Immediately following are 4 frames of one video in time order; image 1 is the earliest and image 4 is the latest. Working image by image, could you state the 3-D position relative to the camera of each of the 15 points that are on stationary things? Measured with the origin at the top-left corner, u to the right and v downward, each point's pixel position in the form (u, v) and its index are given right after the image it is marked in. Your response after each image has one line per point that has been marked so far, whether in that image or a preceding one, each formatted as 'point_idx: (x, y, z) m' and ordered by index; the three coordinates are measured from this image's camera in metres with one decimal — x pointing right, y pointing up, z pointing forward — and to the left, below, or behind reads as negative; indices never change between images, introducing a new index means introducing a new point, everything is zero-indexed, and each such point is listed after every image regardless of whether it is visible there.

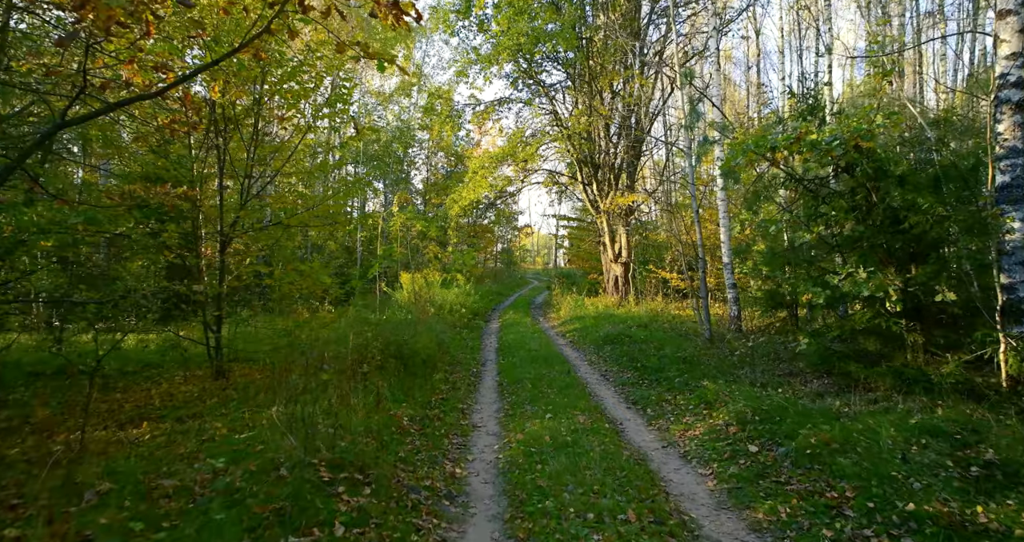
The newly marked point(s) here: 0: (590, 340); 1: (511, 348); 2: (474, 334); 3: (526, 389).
0: (+1.8, -1.6, +12.8) m
1: (0.0, -1.8, +12.8) m
2: (-1.1, -1.8, +16.0) m
3: (+0.2, -1.8, +8.5) m
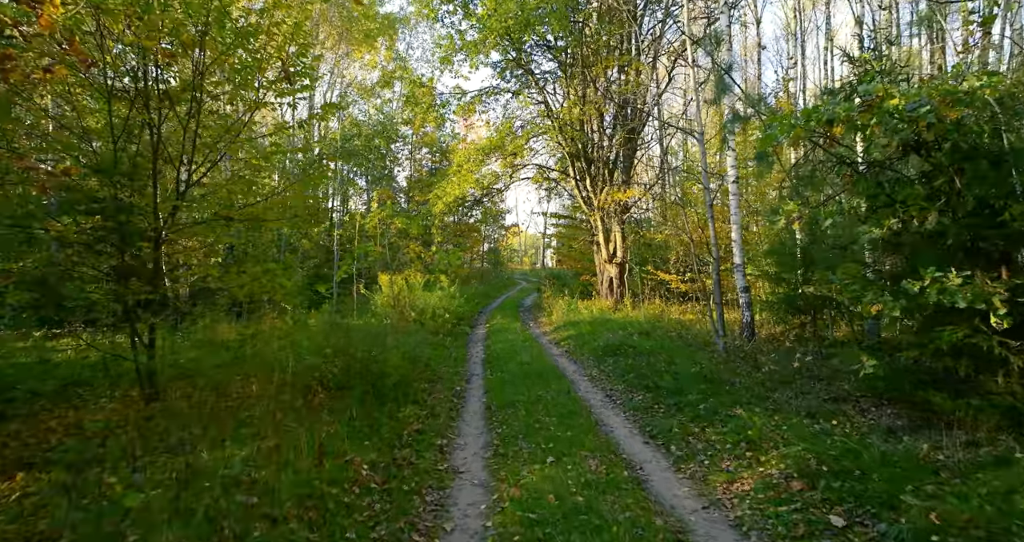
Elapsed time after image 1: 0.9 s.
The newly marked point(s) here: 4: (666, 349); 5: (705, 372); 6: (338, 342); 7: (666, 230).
0: (+1.6, -1.6, +11.5) m
1: (-0.3, -1.8, +11.4) m
2: (-1.4, -1.9, +14.6) m
3: (+0.1, -1.9, +7.1) m
4: (+2.9, -1.5, +10.7) m
5: (+2.8, -1.5, +8.2) m
6: (-2.8, -1.2, +9.1) m
7: (+5.2, +1.4, +18.9) m
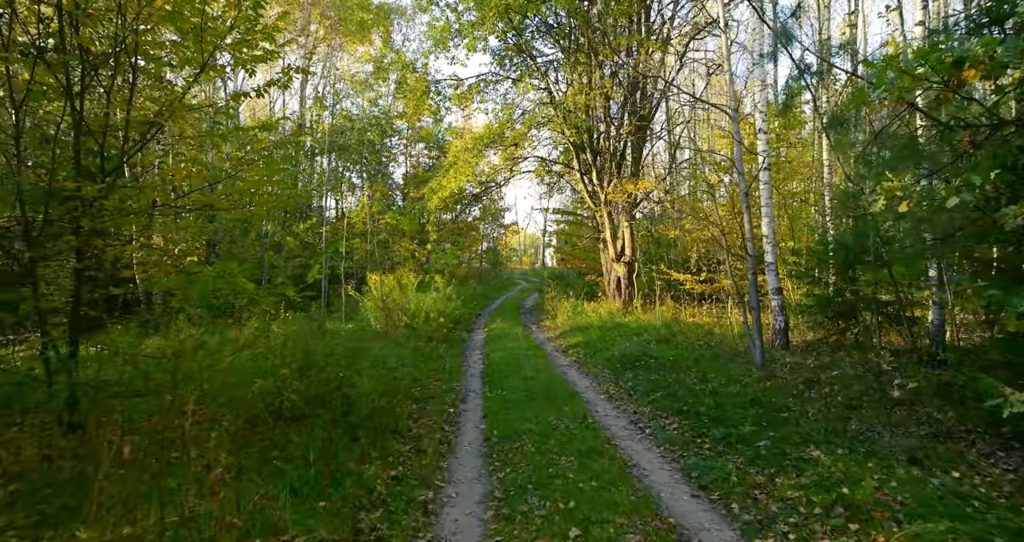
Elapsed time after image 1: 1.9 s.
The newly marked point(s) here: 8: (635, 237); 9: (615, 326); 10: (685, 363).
0: (+1.6, -1.6, +10.1) m
1: (-0.2, -1.8, +10.0) m
2: (-1.4, -1.9, +13.2) m
3: (+0.1, -1.9, +5.7) m
4: (+3.0, -1.5, +9.2) m
5: (+2.9, -1.5, +6.8) m
6: (-2.7, -1.2, +7.6) m
7: (+5.2, +1.4, +17.5) m
8: (+4.3, +1.2, +19.5) m
9: (+2.7, -1.4, +14.6) m
10: (+2.8, -1.5, +9.1) m
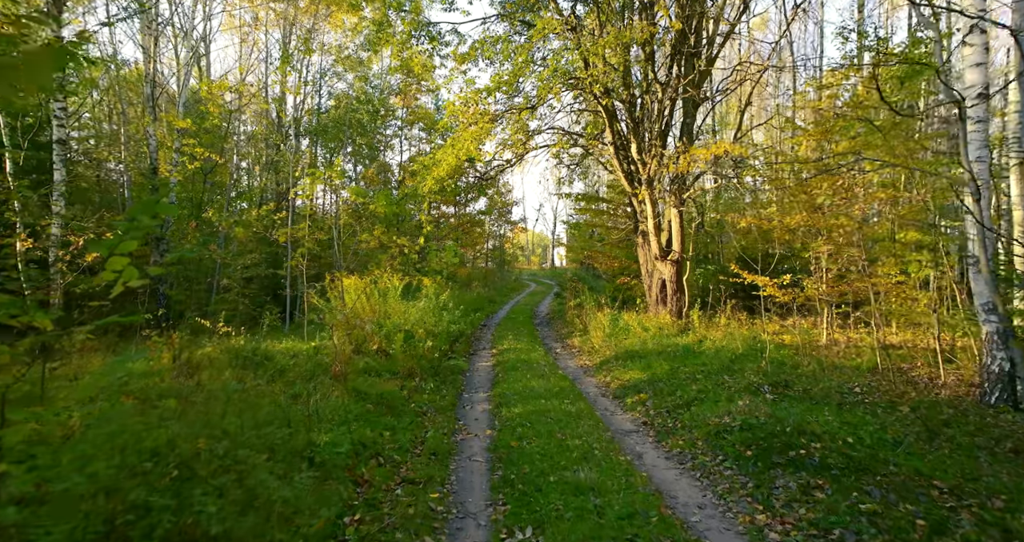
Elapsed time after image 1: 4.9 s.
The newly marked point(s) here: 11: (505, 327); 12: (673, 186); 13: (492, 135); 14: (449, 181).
0: (+1.9, -1.6, +5.5) m
1: (+0.1, -1.8, +5.4) m
2: (-1.0, -1.9, +8.7) m
3: (+0.4, -1.9, +1.1) m
4: (+3.3, -1.5, +4.7) m
5: (+3.2, -1.5, +2.2) m
6: (-2.5, -1.2, +3.1) m
7: (+5.6, +1.4, +12.9) m
8: (+4.7, +1.2, +14.9) m
9: (+3.0, -1.4, +10.0) m
10: (+3.1, -1.5, +4.5) m
11: (-0.2, -1.7, +16.5) m
12: (+4.3, +2.1, +14.6) m
13: (-0.6, +4.2, +17.1) m
14: (-2.0, +2.9, +17.5) m
